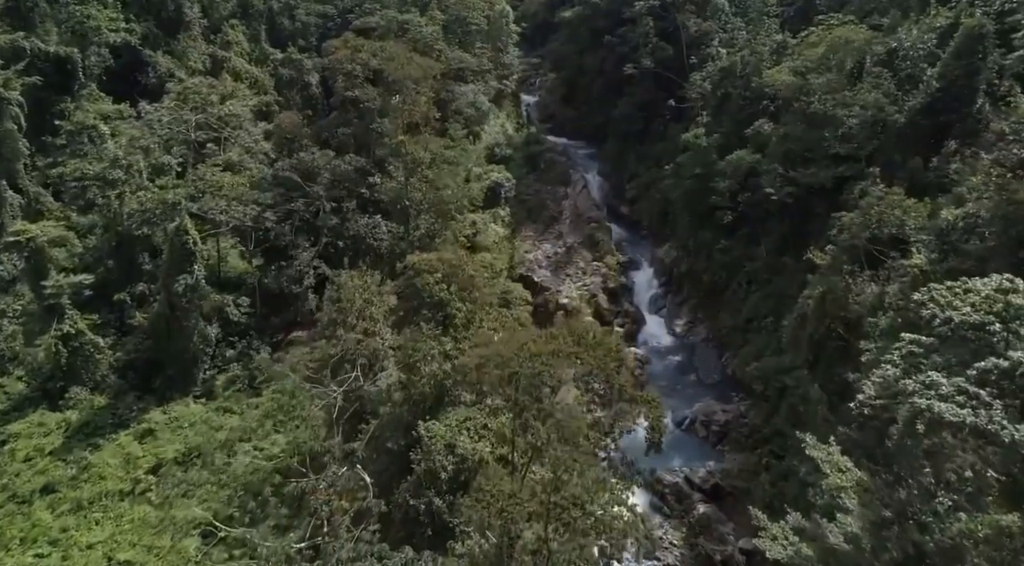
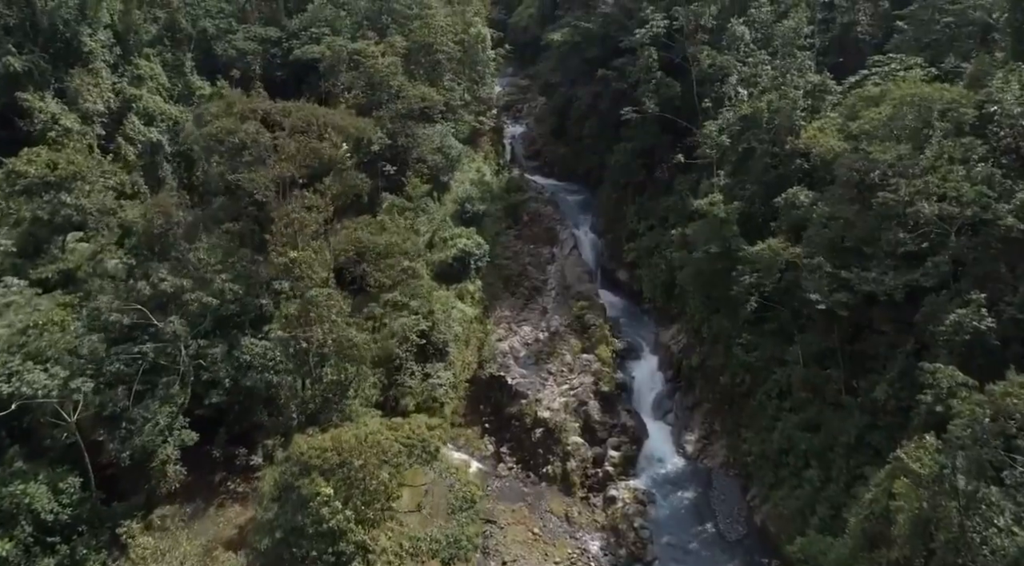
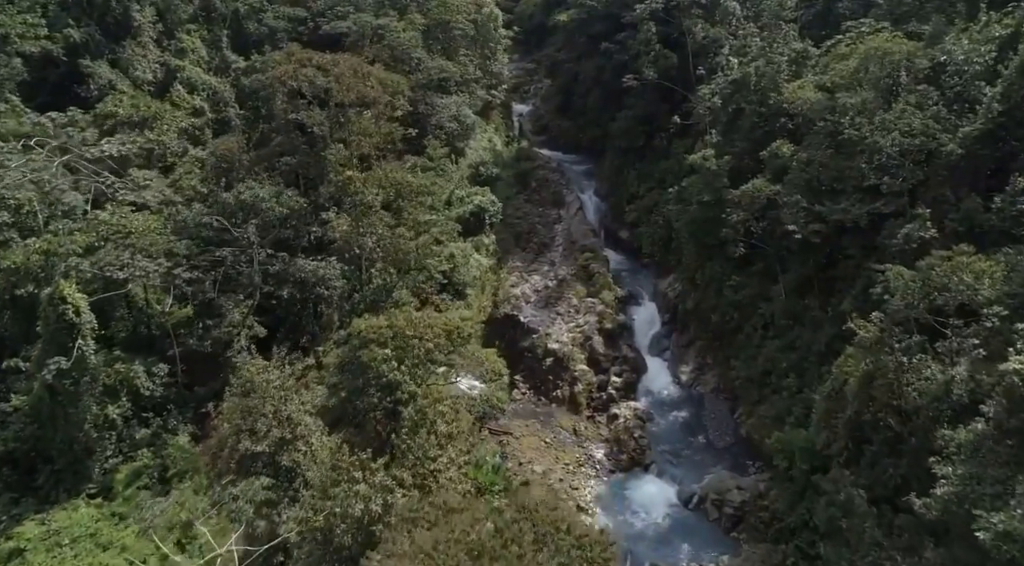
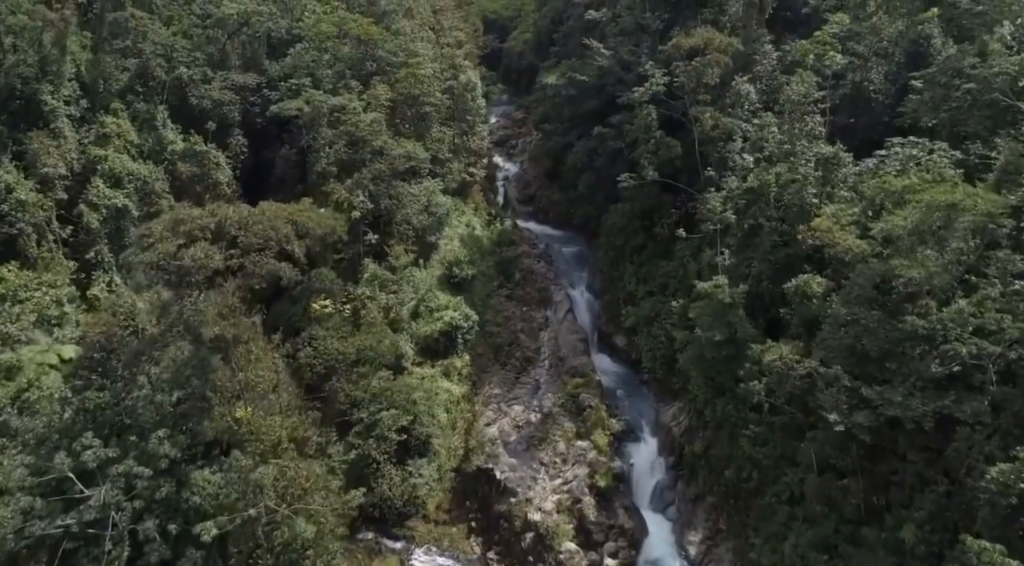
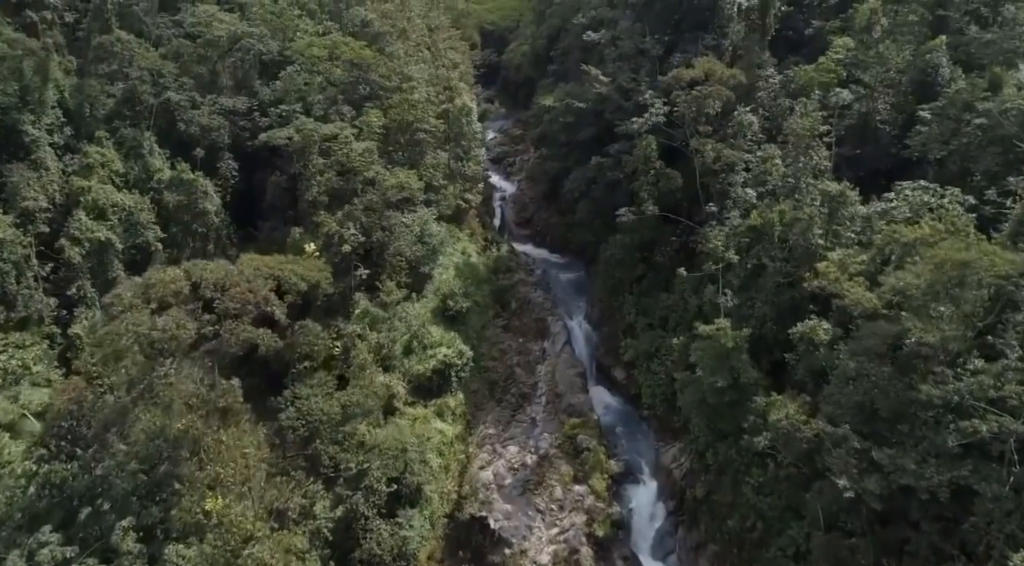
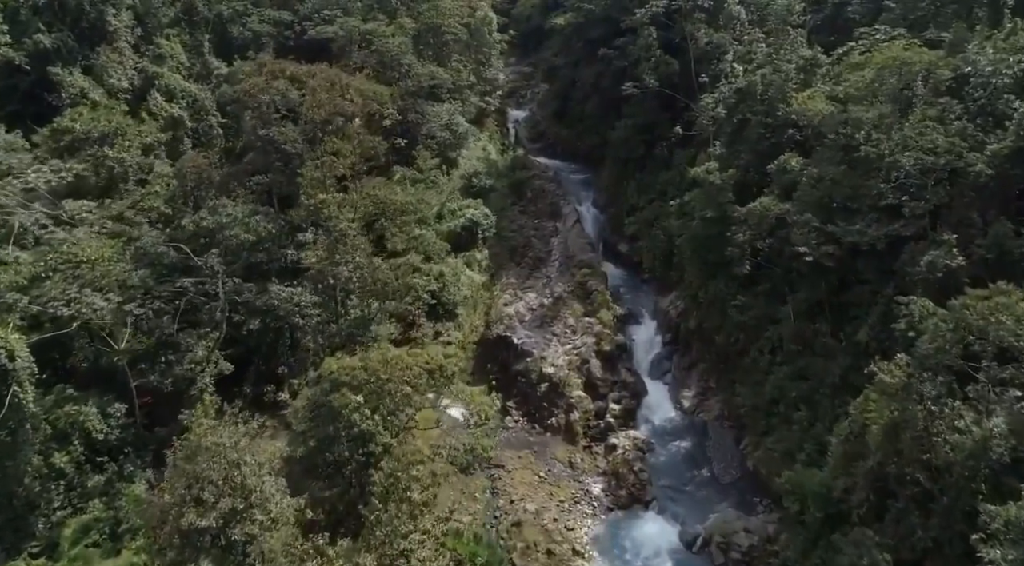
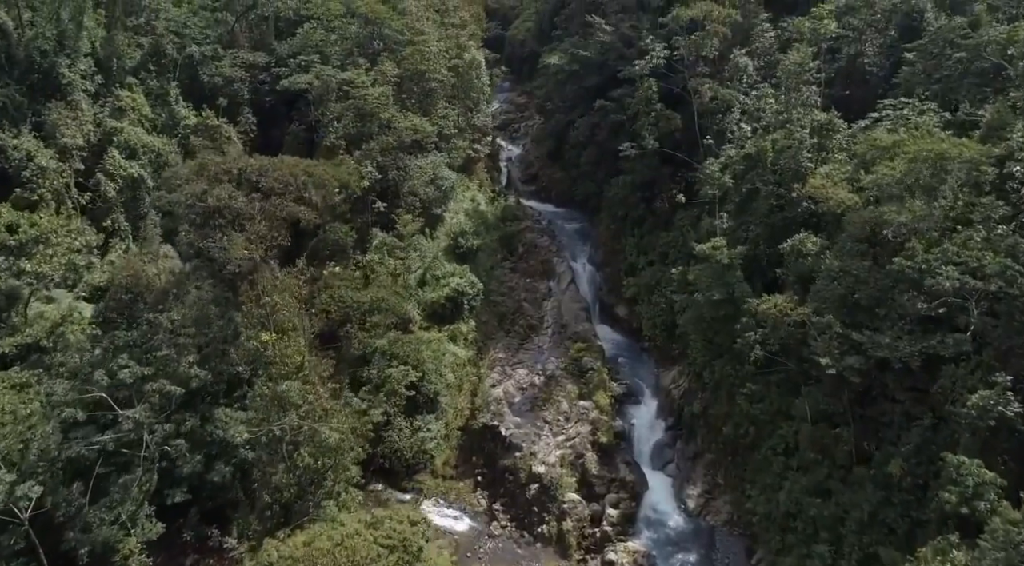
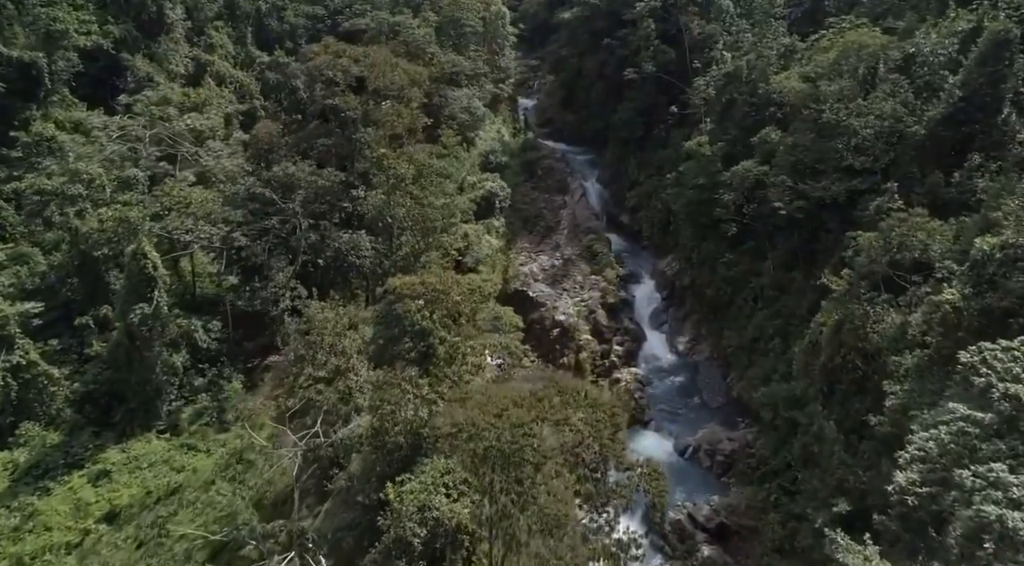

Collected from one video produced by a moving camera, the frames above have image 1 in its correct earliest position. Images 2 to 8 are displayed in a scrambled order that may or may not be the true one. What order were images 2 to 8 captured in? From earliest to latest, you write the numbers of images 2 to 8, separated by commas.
8, 3, 6, 2, 7, 4, 5
